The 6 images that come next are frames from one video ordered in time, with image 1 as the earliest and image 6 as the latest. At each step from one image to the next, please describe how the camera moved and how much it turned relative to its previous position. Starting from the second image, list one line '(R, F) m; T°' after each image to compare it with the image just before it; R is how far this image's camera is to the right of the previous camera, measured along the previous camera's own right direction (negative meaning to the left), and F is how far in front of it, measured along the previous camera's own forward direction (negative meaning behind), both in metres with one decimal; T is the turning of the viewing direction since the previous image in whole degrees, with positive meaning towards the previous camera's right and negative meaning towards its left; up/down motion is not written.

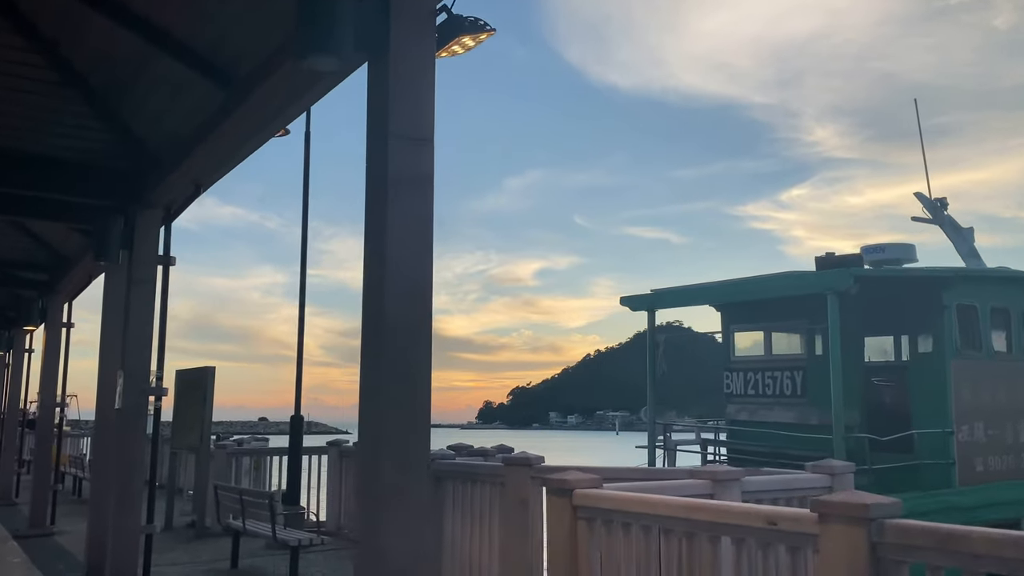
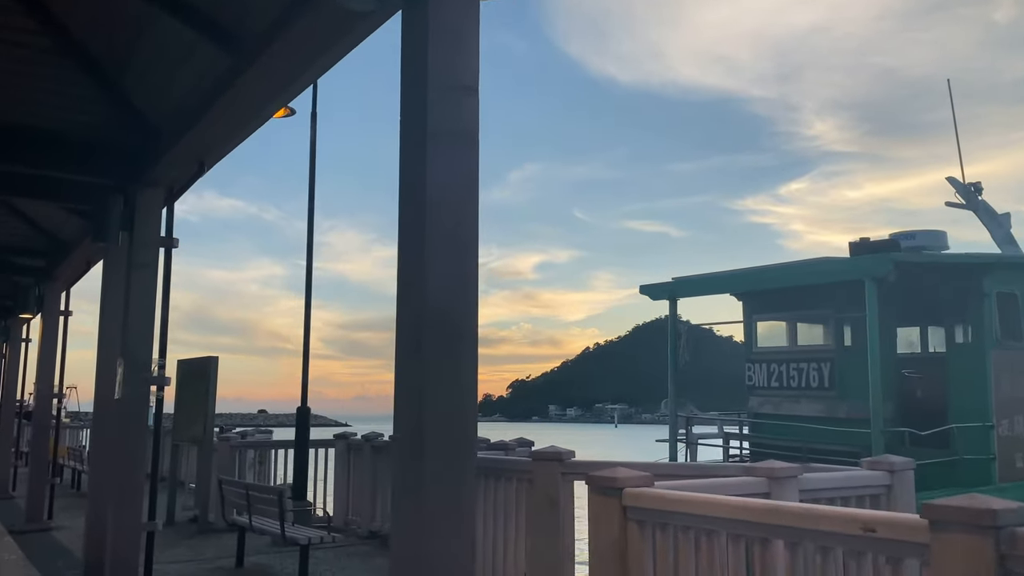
(-0.2, +0.4) m; 0°
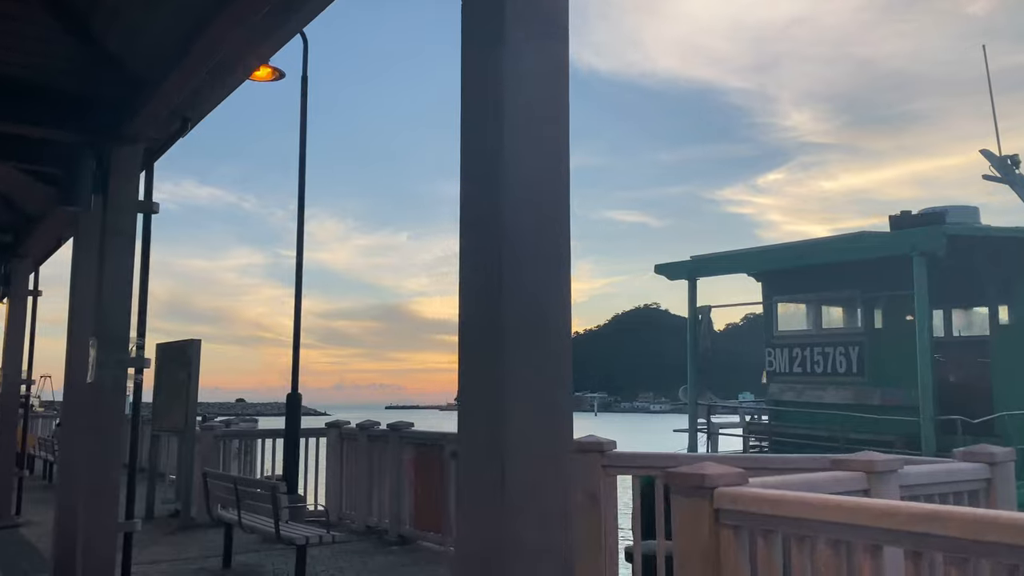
(-0.3, +0.7) m; +1°
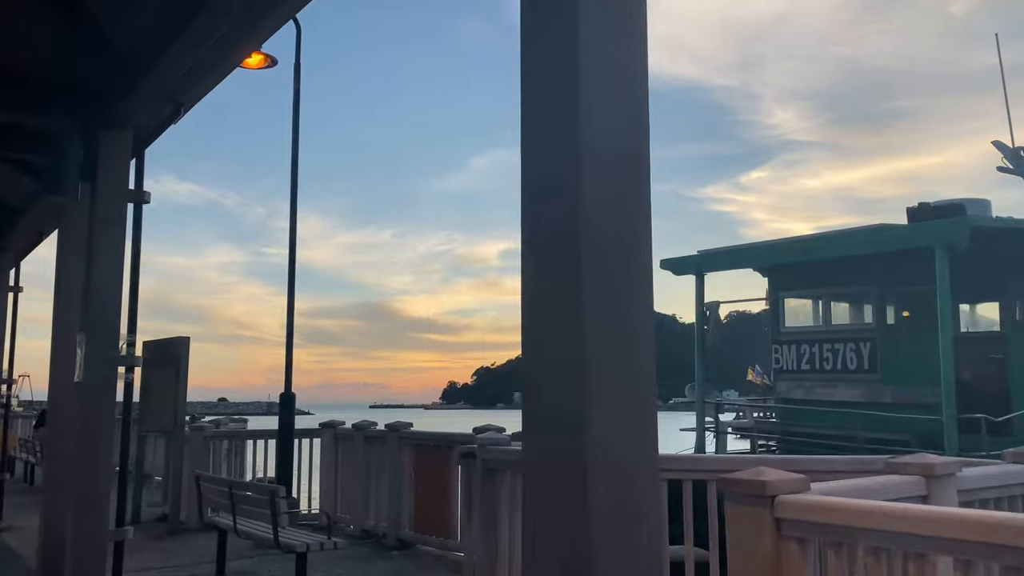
(-0.2, +0.3) m; +1°
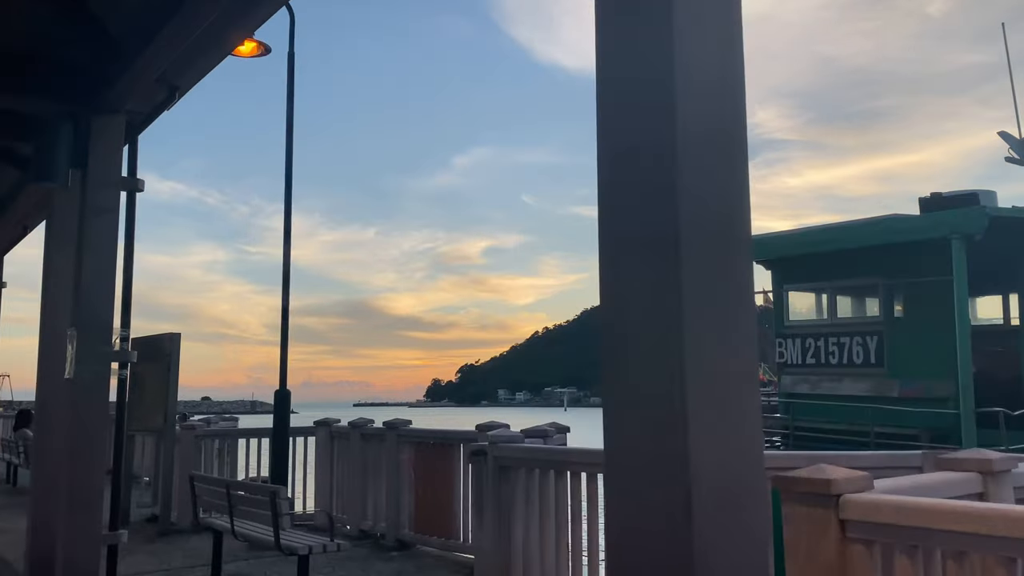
(-0.2, +0.2) m; +1°
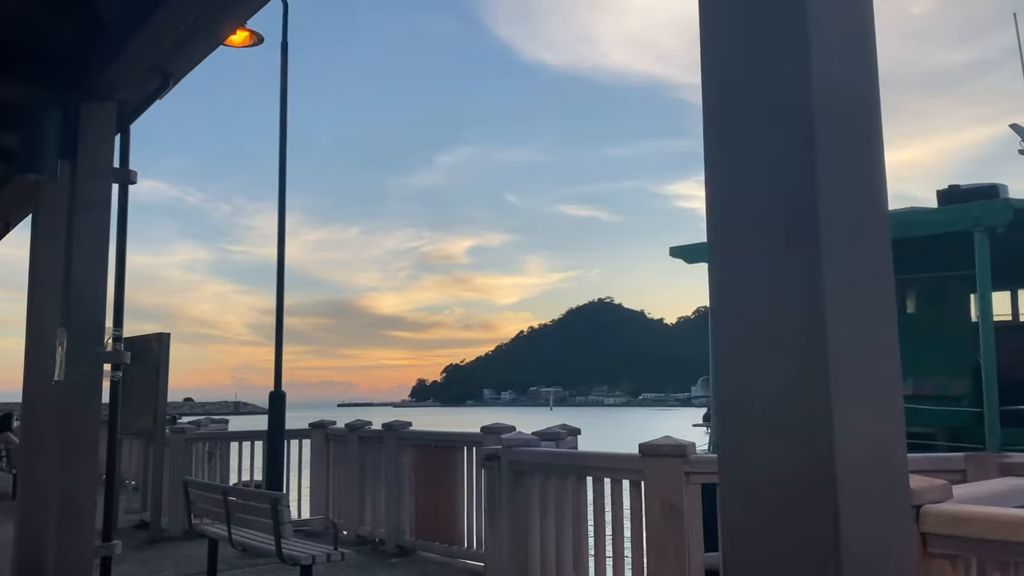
(-0.2, +0.2) m; +1°
